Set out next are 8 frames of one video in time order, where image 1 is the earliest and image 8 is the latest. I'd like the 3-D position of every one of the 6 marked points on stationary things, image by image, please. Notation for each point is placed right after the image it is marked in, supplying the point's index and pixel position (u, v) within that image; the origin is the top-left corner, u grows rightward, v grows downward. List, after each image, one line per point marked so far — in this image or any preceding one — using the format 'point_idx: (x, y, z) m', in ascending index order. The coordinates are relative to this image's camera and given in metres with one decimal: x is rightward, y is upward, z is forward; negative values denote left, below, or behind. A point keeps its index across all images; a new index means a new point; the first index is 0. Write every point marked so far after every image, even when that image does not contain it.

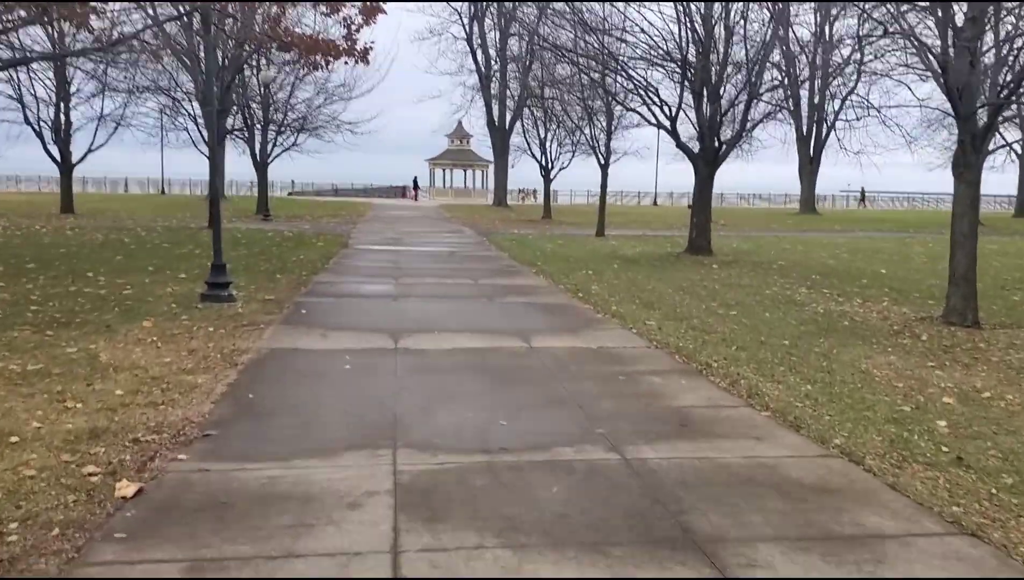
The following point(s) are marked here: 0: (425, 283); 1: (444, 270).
0: (-1.4, +0.1, +14.5) m
1: (-1.2, +0.4, +16.7) m
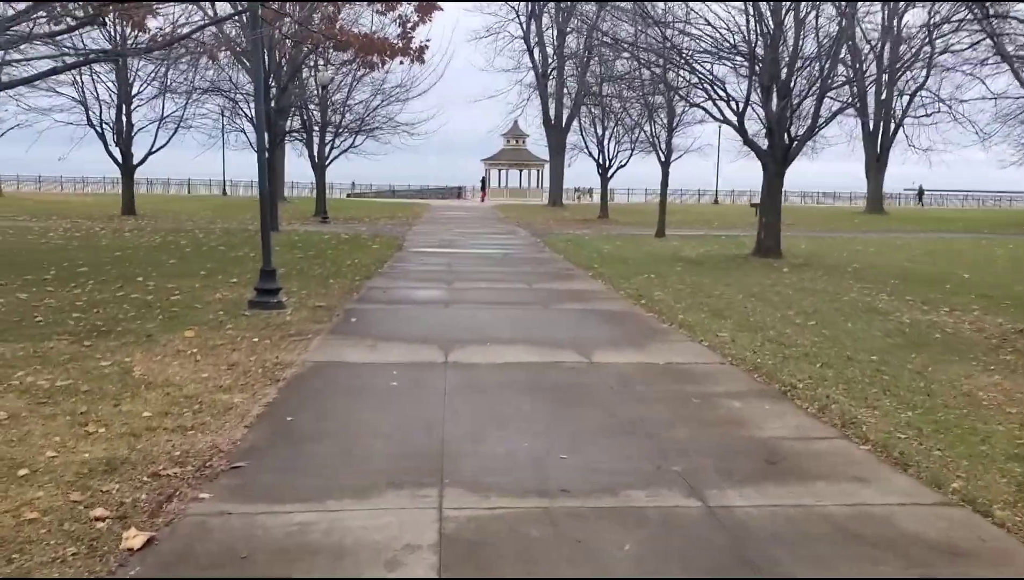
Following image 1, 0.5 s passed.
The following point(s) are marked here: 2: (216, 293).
0: (-0.5, 0.0, +13.9) m
1: (-0.2, +0.3, +16.0) m
2: (-4.1, 0.0, +12.8) m
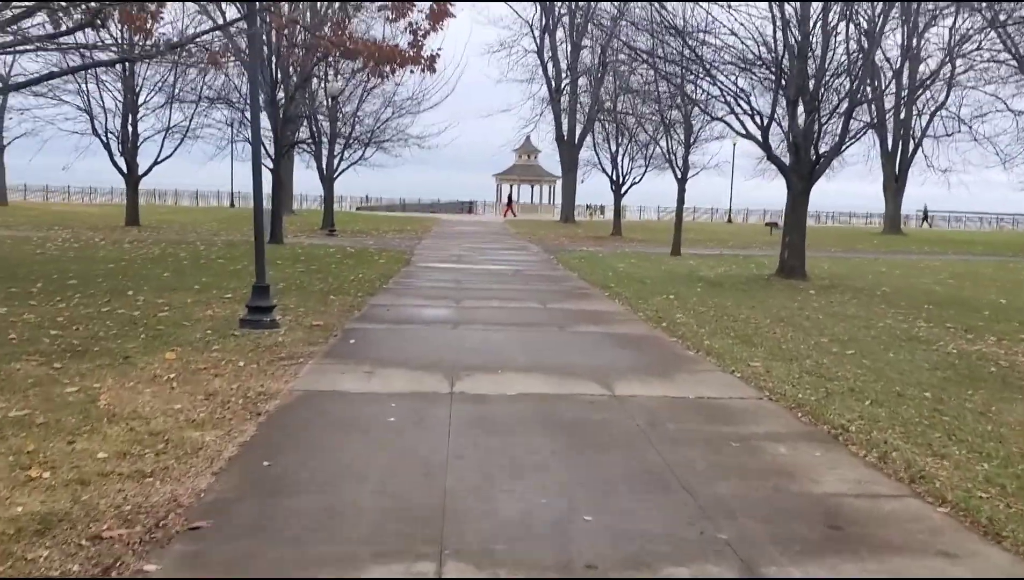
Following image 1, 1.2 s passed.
0: (-0.3, -0.2, +13.0) m
1: (0.0, 0.0, +15.2) m
2: (-3.9, -0.2, +12.0) m
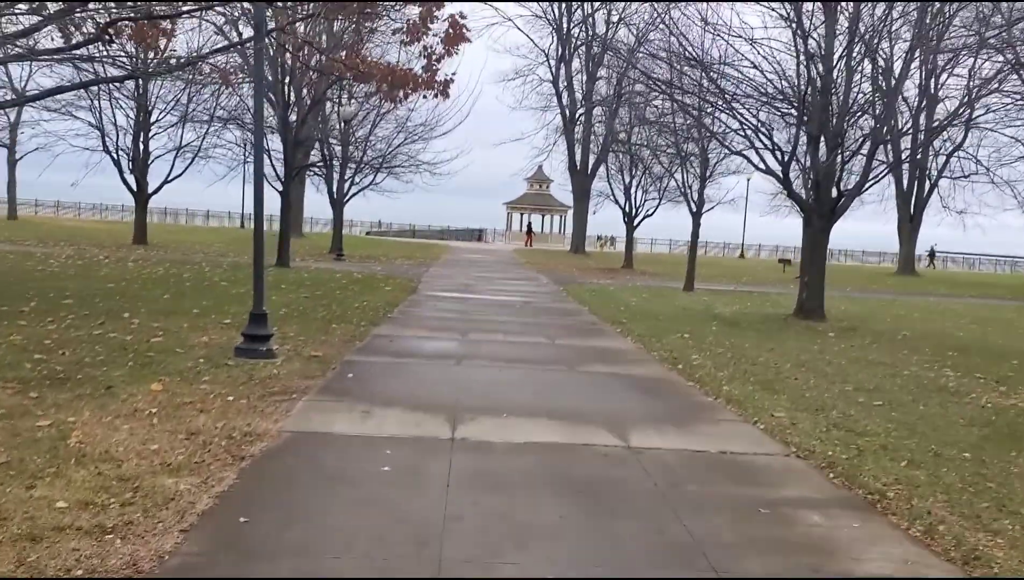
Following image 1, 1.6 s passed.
0: (-0.2, -0.7, +12.5) m
1: (+0.1, -0.6, +14.7) m
2: (-3.8, -0.6, +11.5) m
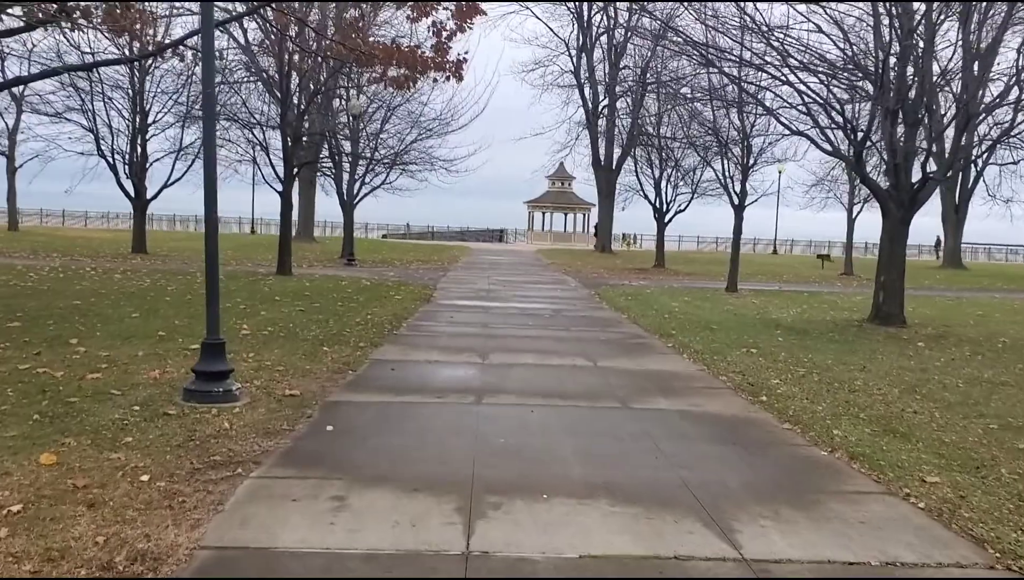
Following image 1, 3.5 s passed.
0: (+0.1, -0.8, +10.1) m
1: (+0.5, -0.7, +12.3) m
2: (-3.5, -0.8, +9.2) m
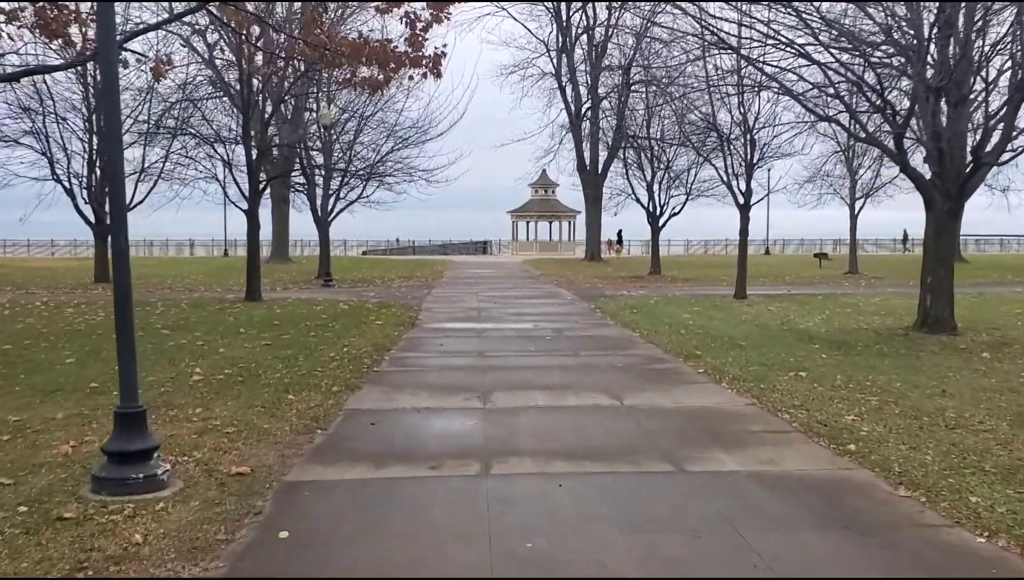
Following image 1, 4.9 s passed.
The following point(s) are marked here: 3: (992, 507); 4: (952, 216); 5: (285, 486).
0: (+0.2, -1.1, +8.2) m
1: (+0.5, -0.9, +10.4) m
2: (-3.4, -1.1, +7.2) m
3: (+2.6, -1.2, +5.1) m
4: (+6.2, +1.0, +13.1) m
5: (-1.4, -1.2, +5.8) m
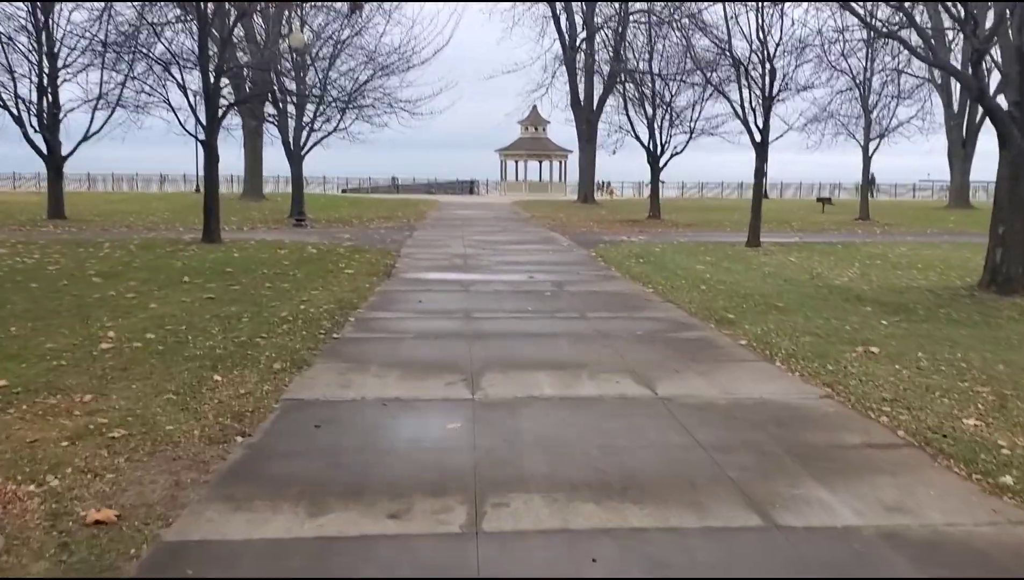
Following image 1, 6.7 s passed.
0: (+0.2, -0.7, +6.1) m
1: (+0.5, -0.5, +8.3) m
2: (-3.4, -0.9, +5.1) m
3: (+2.7, -1.1, +3.1) m
4: (+6.1, +1.6, +10.9) m
5: (-1.4, -1.0, +3.7) m
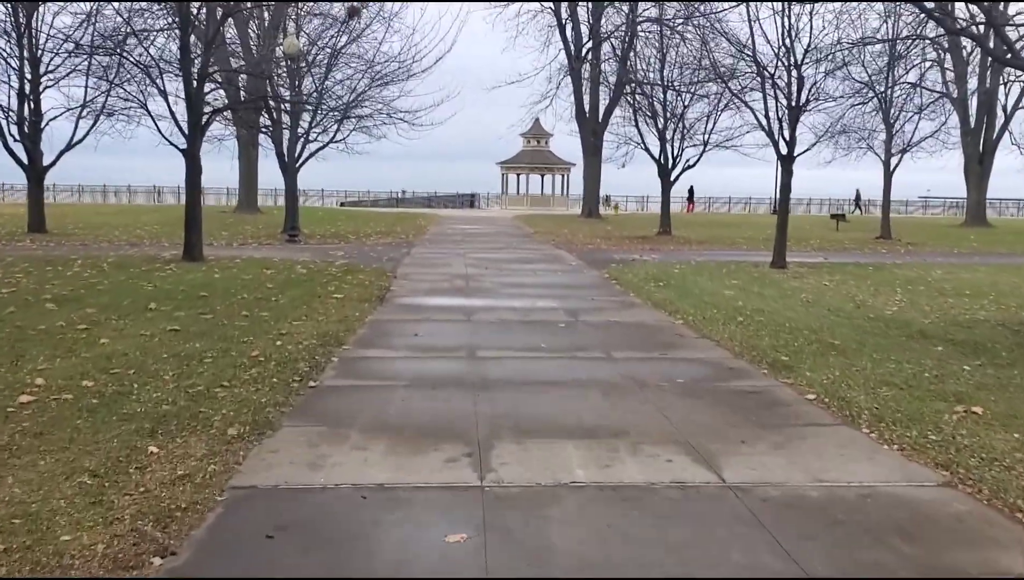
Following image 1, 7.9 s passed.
0: (+0.3, -1.0, +4.6) m
1: (+0.6, -0.8, +6.8) m
2: (-3.3, -1.1, +3.5) m
3: (+2.8, -1.4, +1.6) m
4: (+6.2, +1.2, +9.4) m
5: (-1.3, -1.3, +2.1) m
